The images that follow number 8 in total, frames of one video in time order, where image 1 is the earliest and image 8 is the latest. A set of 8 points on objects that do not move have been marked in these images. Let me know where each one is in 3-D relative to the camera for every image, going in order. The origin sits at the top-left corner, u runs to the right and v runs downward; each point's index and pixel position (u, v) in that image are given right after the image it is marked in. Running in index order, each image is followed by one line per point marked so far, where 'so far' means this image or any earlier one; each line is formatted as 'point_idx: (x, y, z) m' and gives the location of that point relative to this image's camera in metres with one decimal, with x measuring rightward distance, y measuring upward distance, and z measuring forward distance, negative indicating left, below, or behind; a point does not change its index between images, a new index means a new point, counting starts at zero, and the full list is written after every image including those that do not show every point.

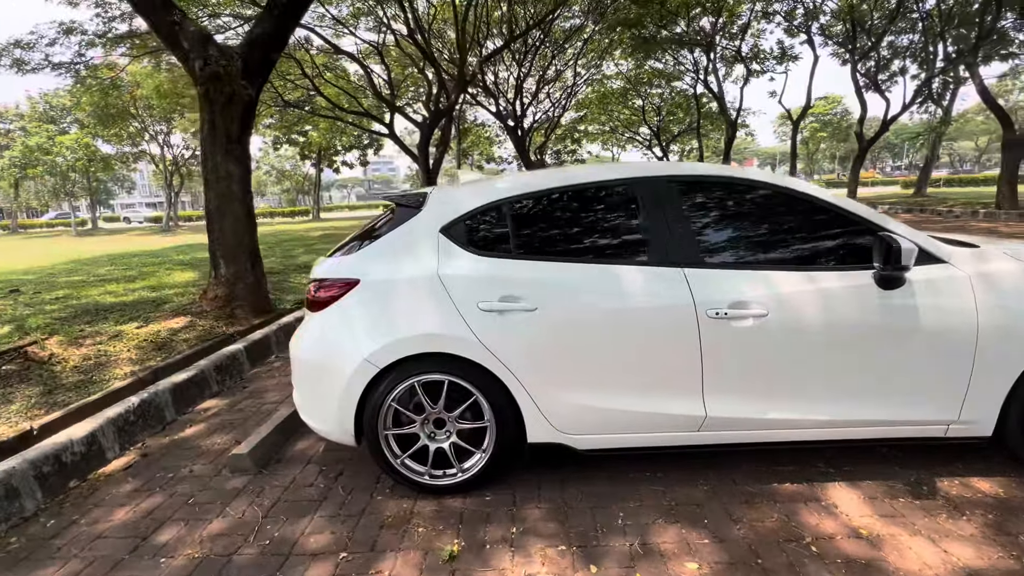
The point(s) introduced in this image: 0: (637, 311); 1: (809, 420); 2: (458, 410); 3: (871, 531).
0: (+0.6, -0.1, +2.4) m
1: (+1.5, -0.7, +2.5) m
2: (-0.3, -0.7, +2.5) m
3: (+1.7, -1.1, +2.2) m
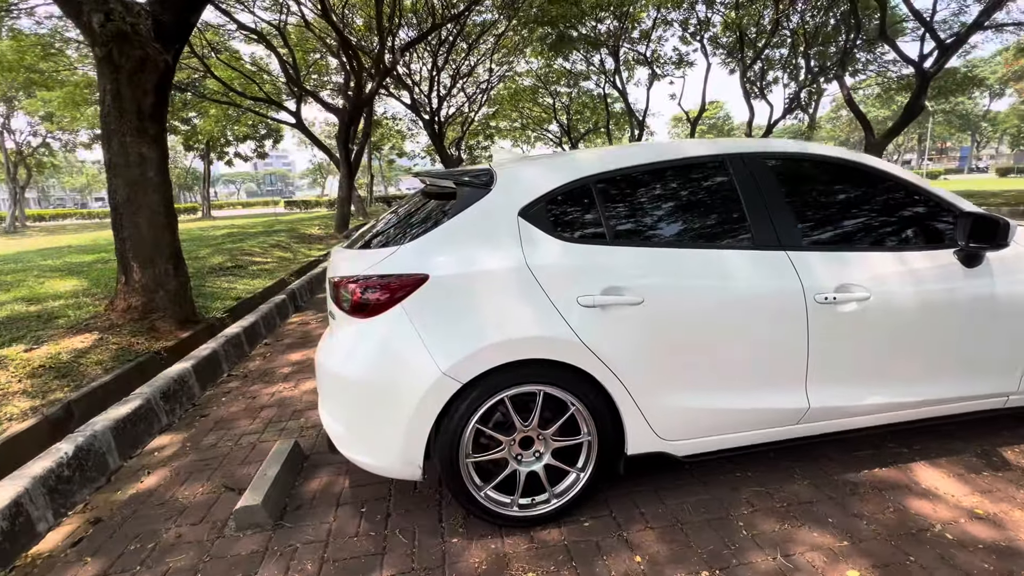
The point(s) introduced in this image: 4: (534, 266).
0: (+1.1, 0.0, +2.2) m
1: (+1.9, -0.6, +2.4) m
2: (+0.2, -0.6, +2.2) m
3: (+2.2, -1.0, +2.2) m
4: (+0.1, +0.1, +2.1) m
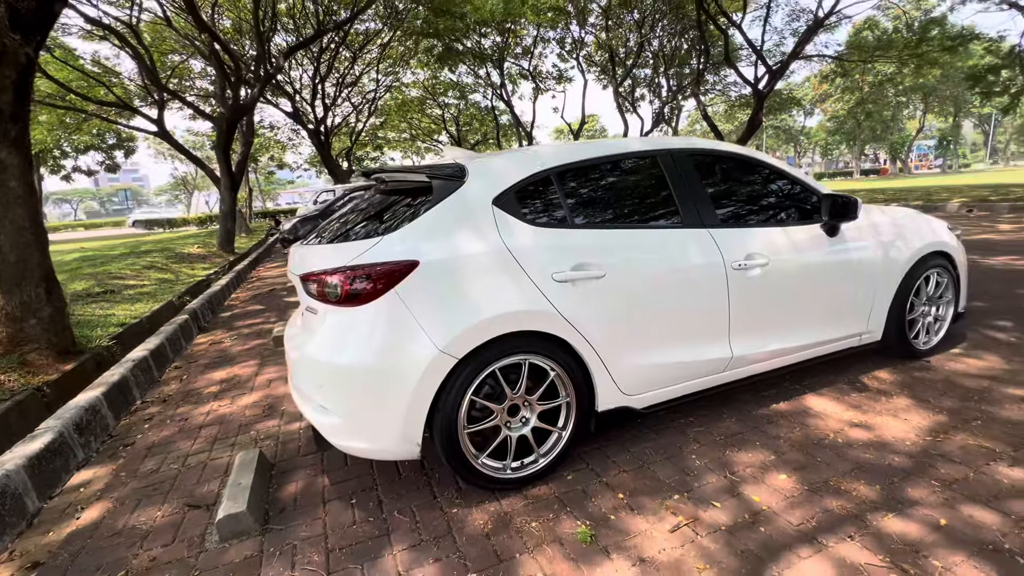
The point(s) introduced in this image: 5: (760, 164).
0: (+1.0, +0.1, +2.6) m
1: (+1.7, -0.4, +3.0) m
2: (+0.1, -0.5, +2.4) m
3: (+2.1, -0.8, +2.8) m
4: (0.0, +0.2, +2.3) m
5: (+1.7, +0.8, +3.1) m
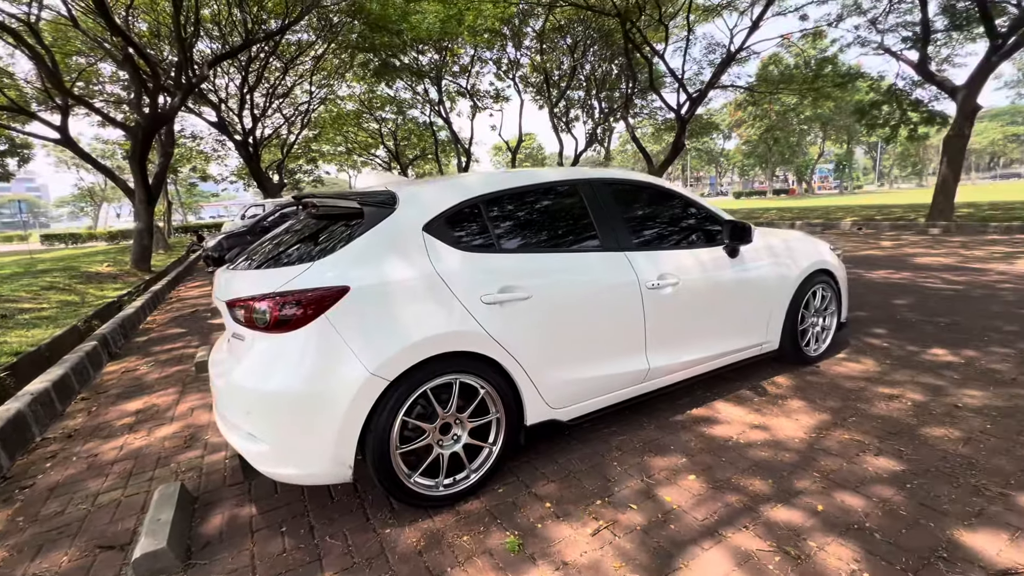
0: (+0.6, 0.0, +2.8) m
1: (+1.3, -0.5, +3.3) m
2: (-0.2, -0.6, +2.5) m
3: (+1.7, -0.9, +3.2) m
4: (-0.4, +0.1, +2.4) m
5: (+1.2, +0.7, +3.5) m
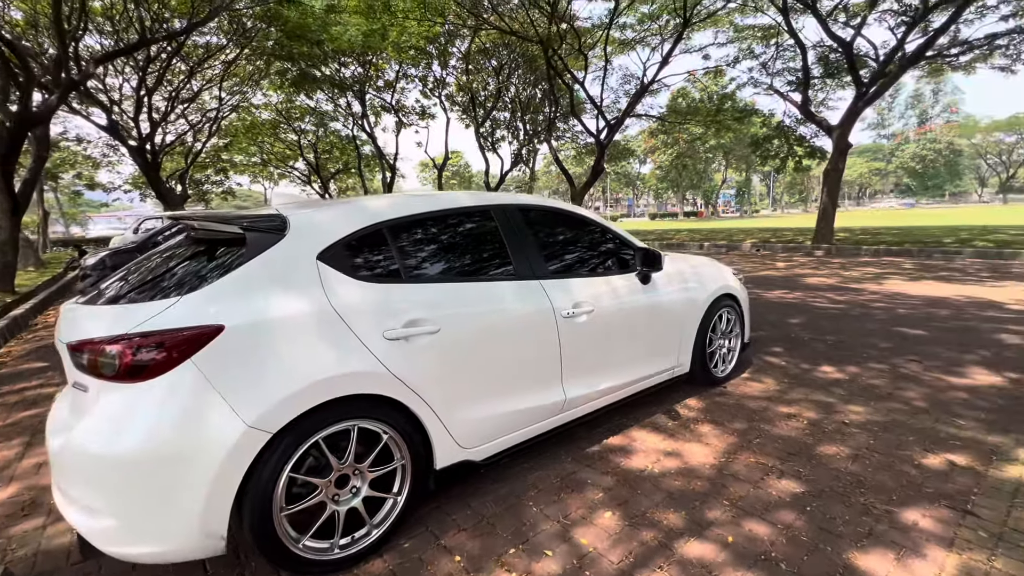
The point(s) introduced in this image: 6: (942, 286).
0: (0.0, -0.2, +2.7) m
1: (+0.7, -0.7, +3.3) m
2: (-0.7, -0.8, +2.3) m
3: (+1.1, -1.1, +3.2) m
4: (-0.8, -0.1, +2.2) m
5: (+0.5, +0.5, +3.5) m
6: (+7.9, 0.0, +8.7) m
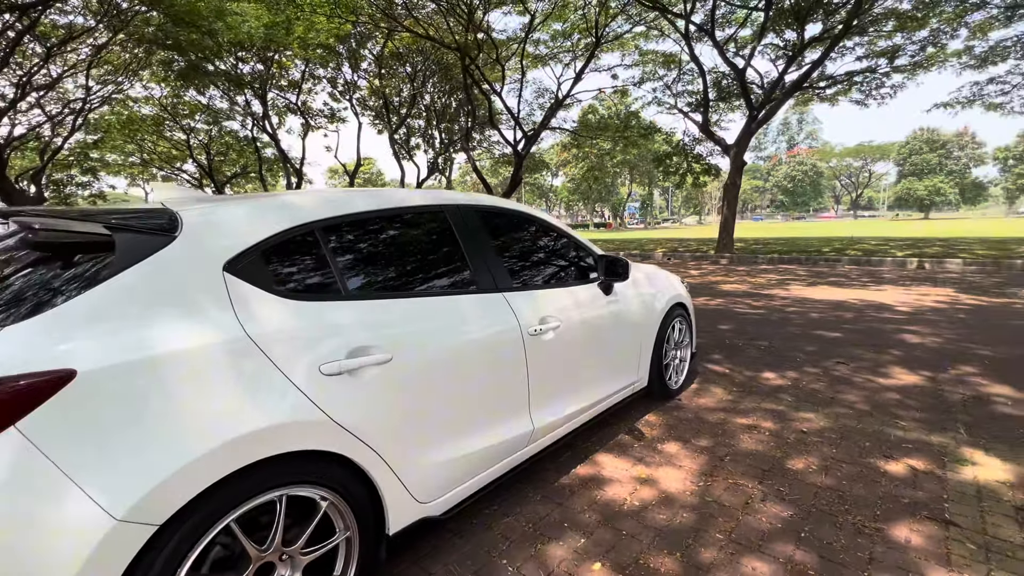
0: (-0.1, -0.2, +2.3) m
1: (+0.4, -0.8, +3.0) m
2: (-0.8, -0.9, +1.7) m
3: (+0.8, -1.1, +2.9) m
4: (-0.9, -0.2, +1.6) m
5: (+0.2, +0.4, +3.1) m
6: (+6.5, -0.1, +9.5) m
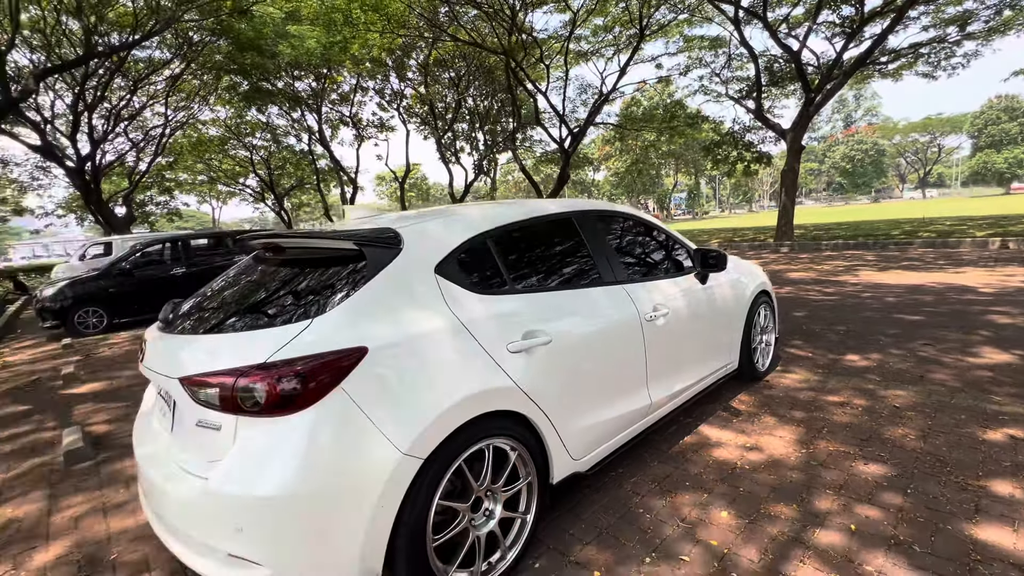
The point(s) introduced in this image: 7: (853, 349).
0: (+0.6, -0.2, +2.7) m
1: (+1.2, -0.7, +3.3) m
2: (-0.1, -0.9, +2.2) m
3: (+1.6, -1.1, +3.2) m
4: (-0.2, -0.1, +2.1) m
5: (+1.0, +0.5, +3.5) m
6: (+7.9, +0.2, +9.3) m
7: (+3.6, -0.7, +5.0) m
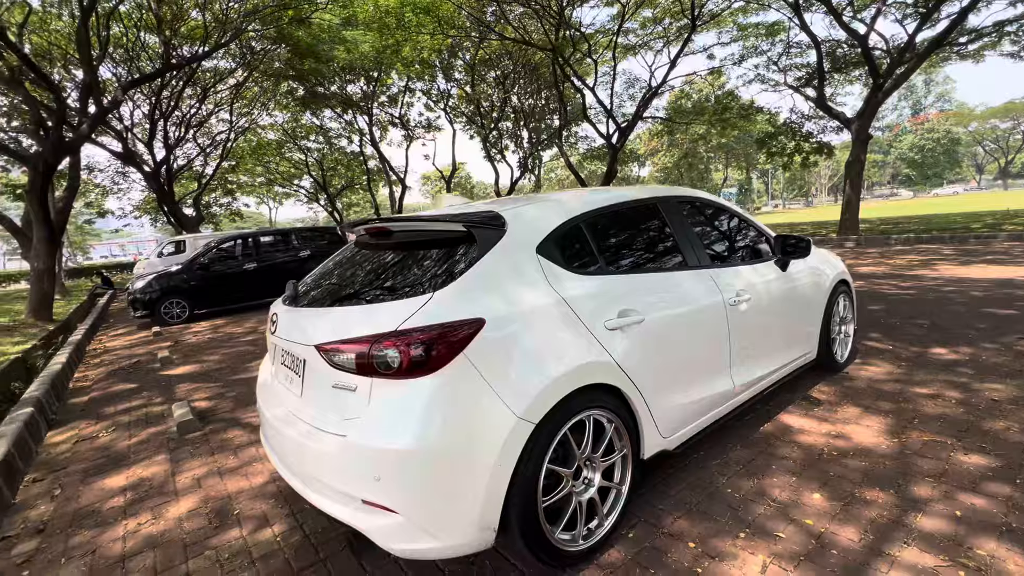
0: (+1.1, -0.1, +2.8) m
1: (+1.7, -0.6, +3.3) m
2: (+0.4, -0.8, +2.3) m
3: (+2.2, -1.0, +3.2) m
4: (+0.3, -0.1, +2.2) m
5: (+1.6, +0.6, +3.5) m
6: (+8.9, +0.3, +8.7) m
7: (+4.3, -0.6, +4.8) m
